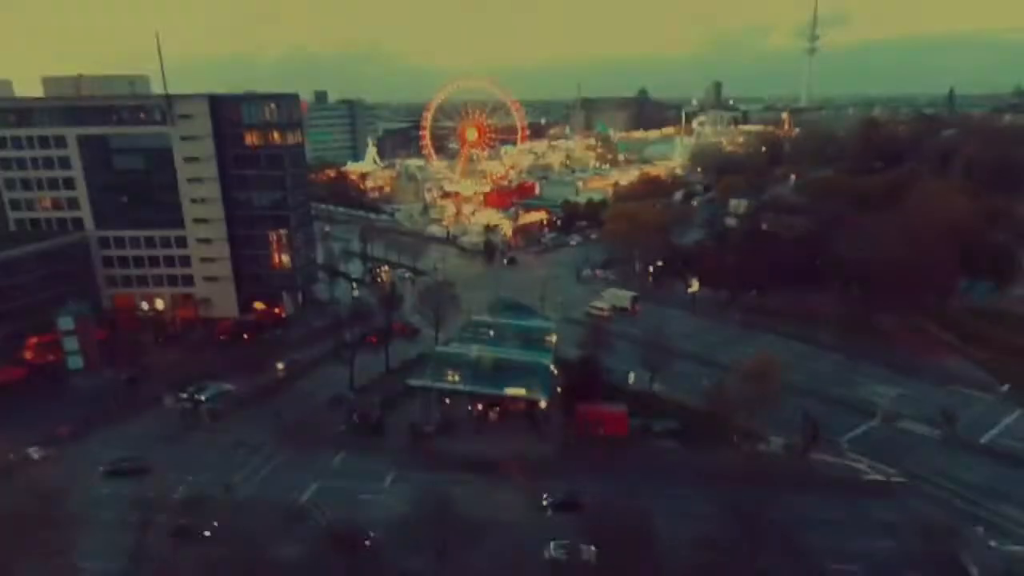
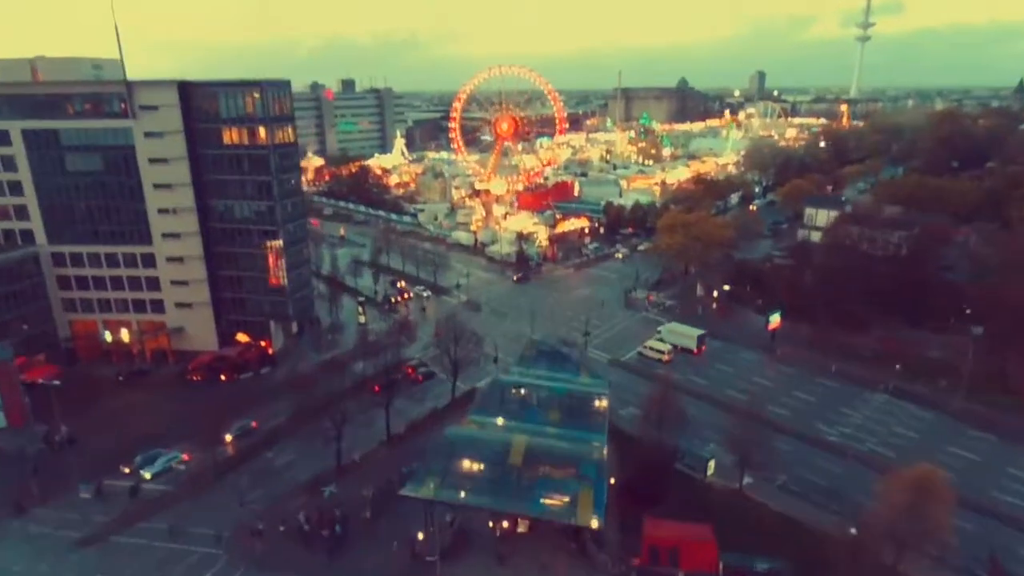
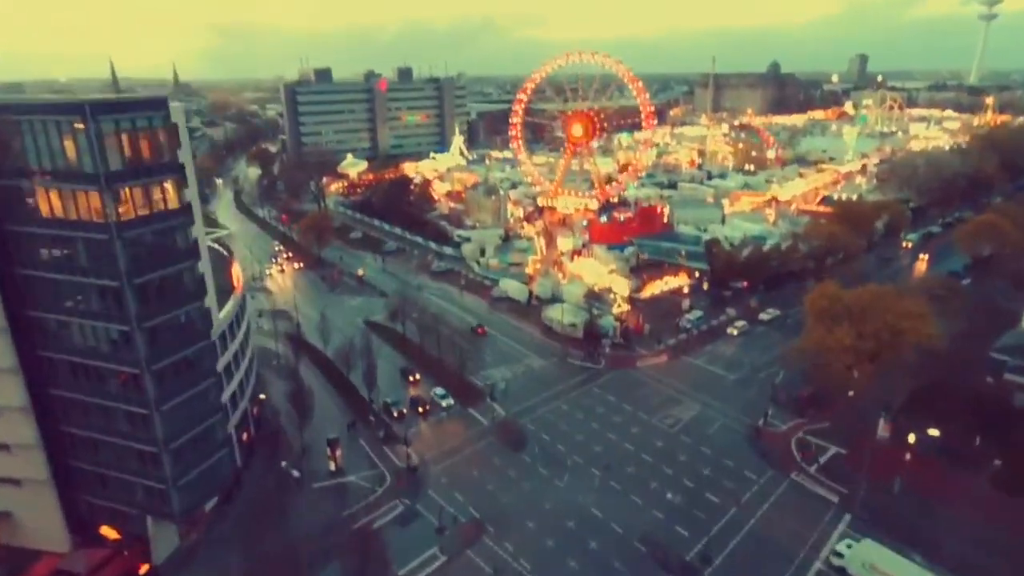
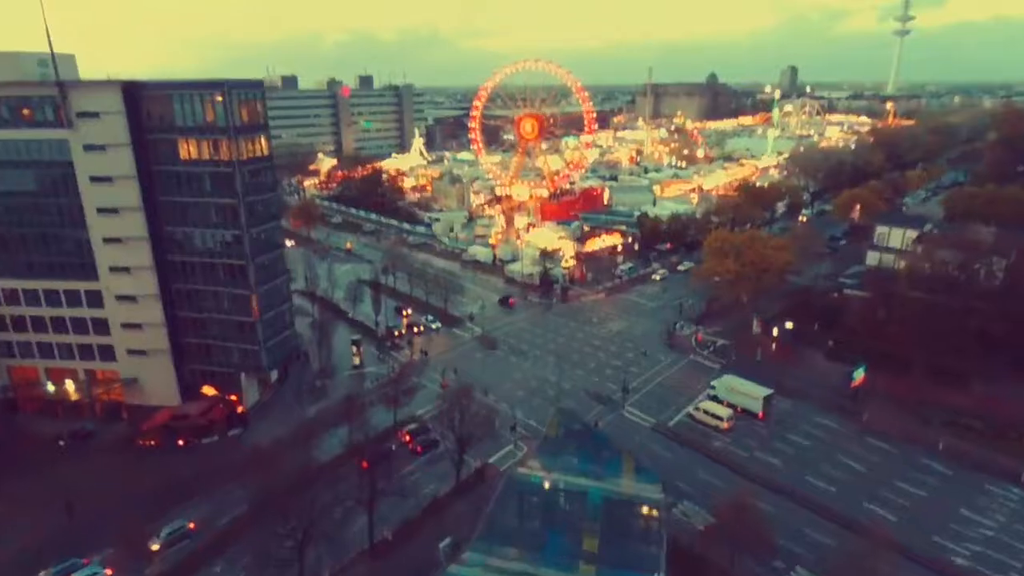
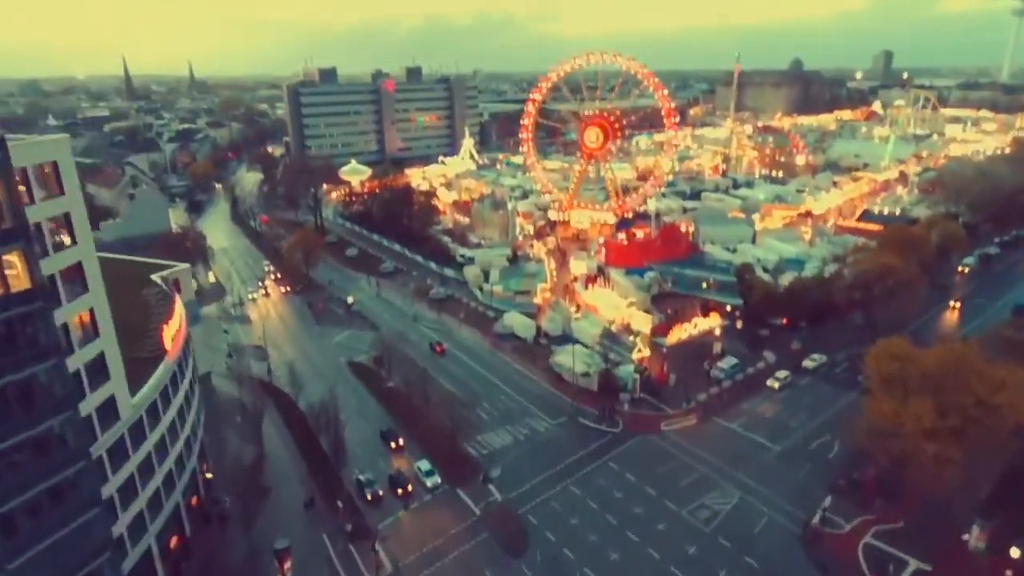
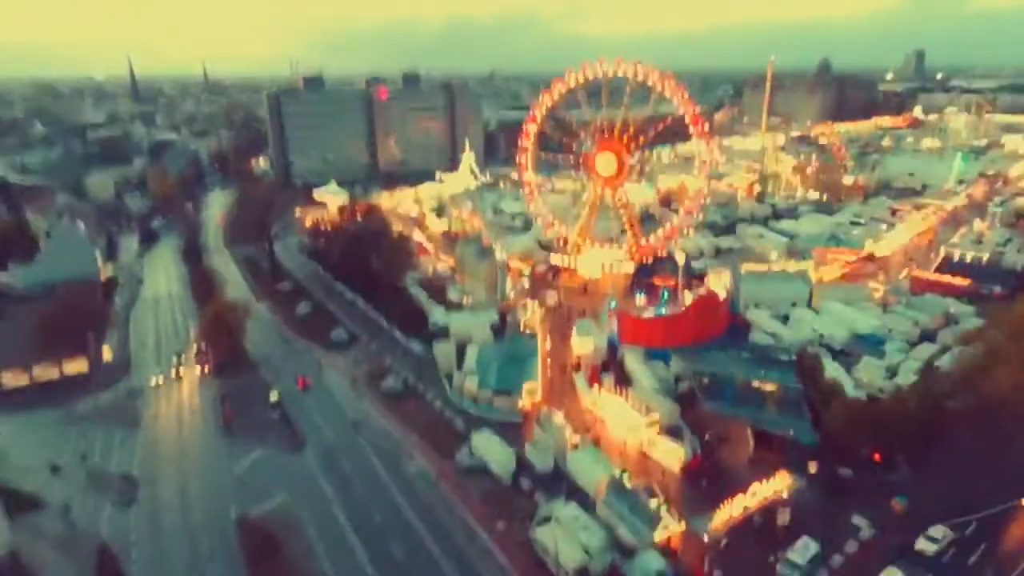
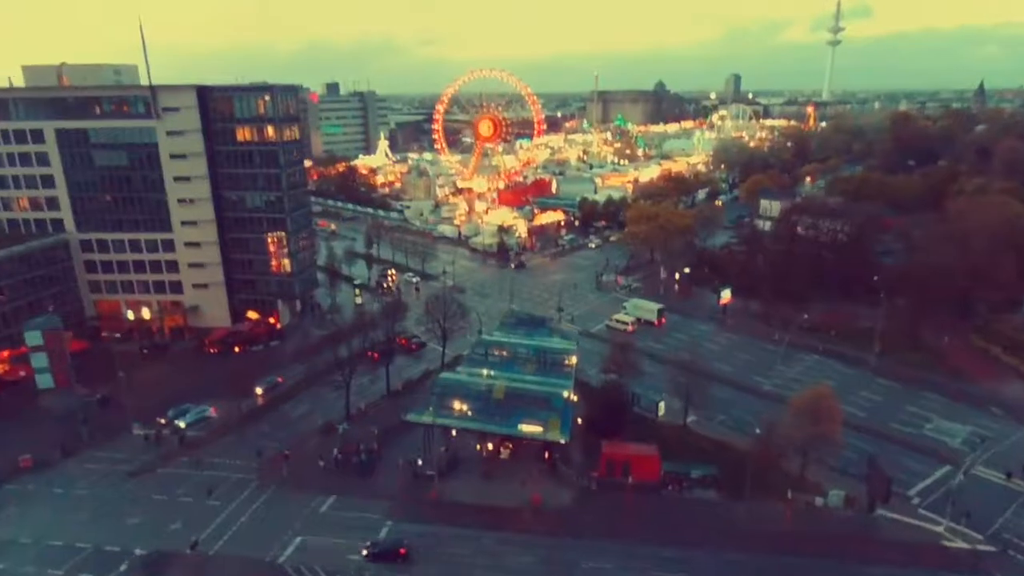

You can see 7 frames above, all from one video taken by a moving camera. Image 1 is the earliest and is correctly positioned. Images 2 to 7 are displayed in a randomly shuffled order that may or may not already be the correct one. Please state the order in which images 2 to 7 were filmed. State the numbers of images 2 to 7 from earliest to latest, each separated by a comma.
7, 2, 4, 3, 5, 6
